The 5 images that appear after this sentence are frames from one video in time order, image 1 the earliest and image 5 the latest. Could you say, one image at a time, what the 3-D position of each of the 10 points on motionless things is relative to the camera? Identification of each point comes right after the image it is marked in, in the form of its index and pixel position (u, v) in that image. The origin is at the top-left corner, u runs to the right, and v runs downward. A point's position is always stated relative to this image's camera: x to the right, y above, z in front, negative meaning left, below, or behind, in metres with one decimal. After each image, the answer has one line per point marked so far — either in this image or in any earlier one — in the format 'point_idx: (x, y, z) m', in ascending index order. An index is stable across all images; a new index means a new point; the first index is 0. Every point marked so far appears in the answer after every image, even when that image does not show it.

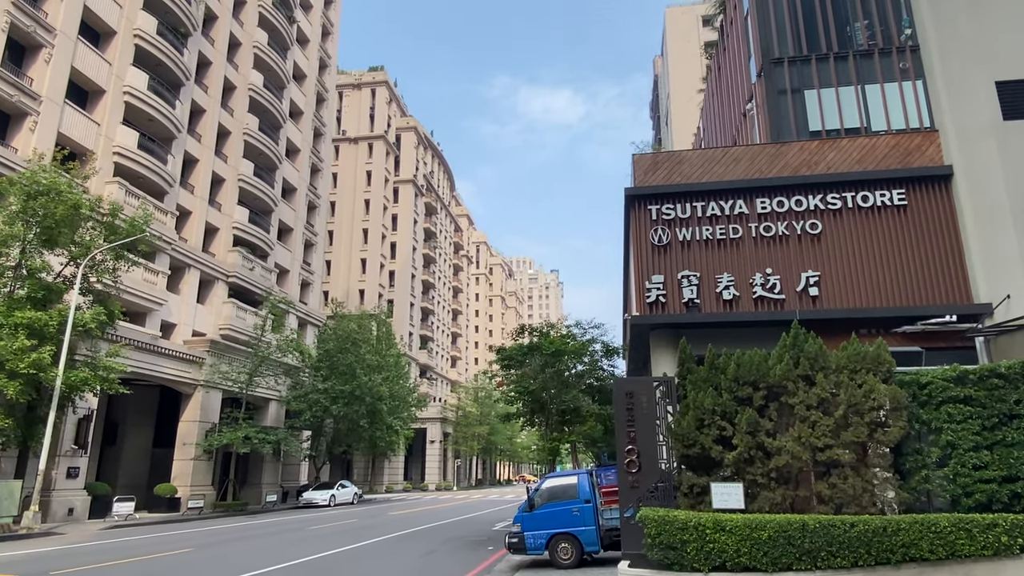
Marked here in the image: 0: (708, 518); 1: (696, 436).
0: (+3.2, -3.7, +10.1) m
1: (+3.4, -2.7, +11.3) m
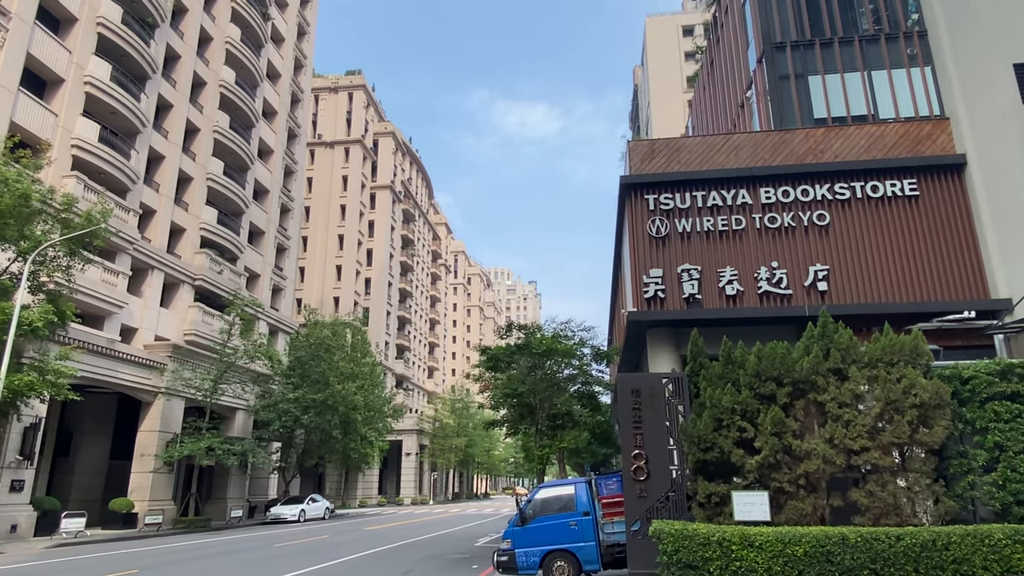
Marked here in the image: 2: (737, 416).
0: (+3.1, -3.4, +8.8) m
1: (+3.2, -2.4, +10.0) m
2: (+3.6, -2.1, +10.1) m
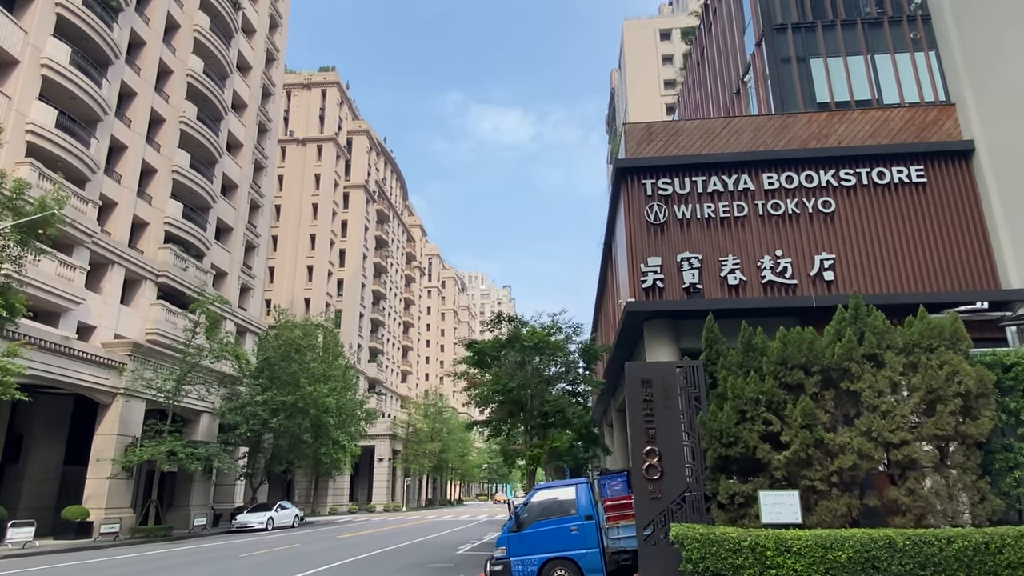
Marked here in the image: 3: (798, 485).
0: (+3.2, -3.1, +7.8) m
1: (+3.2, -2.0, +9.0) m
2: (+3.6, -1.7, +9.1) m
3: (+4.0, -2.8, +8.7) m
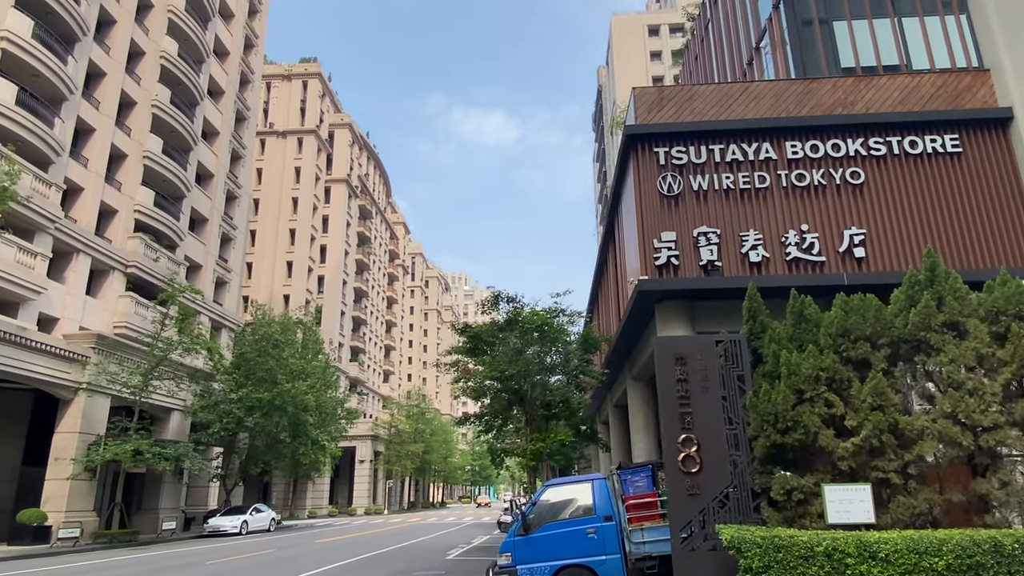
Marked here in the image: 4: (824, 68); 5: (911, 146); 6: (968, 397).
0: (+3.4, -2.5, +6.3) m
1: (+3.4, -1.5, +7.6) m
2: (+3.8, -1.2, +7.7) m
3: (+4.1, -2.2, +7.3) m
4: (+8.0, +5.6, +16.1) m
5: (+9.1, +3.2, +14.4) m
6: (+5.3, -1.3, +7.3) m
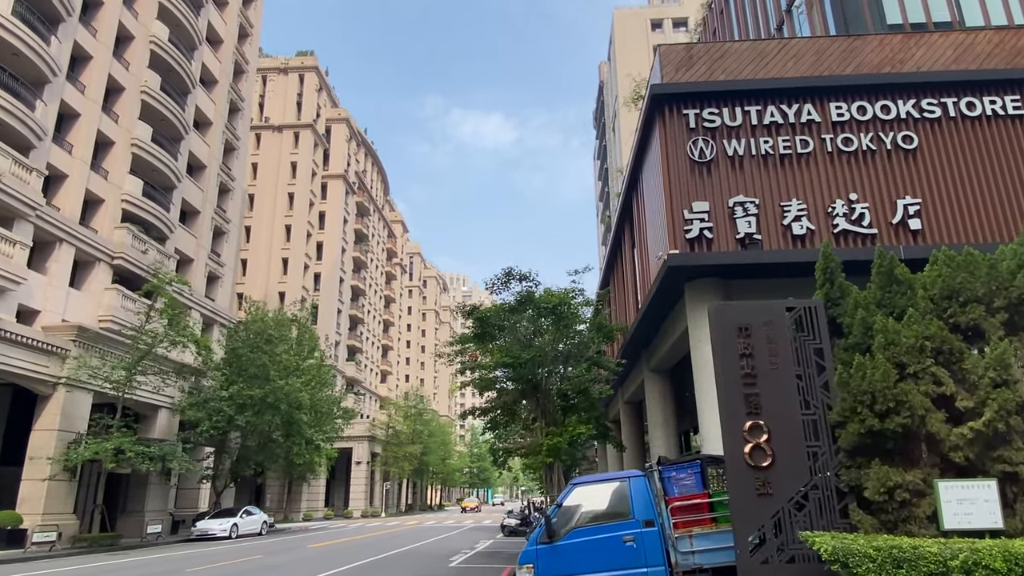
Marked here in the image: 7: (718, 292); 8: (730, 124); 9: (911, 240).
0: (+3.6, -2.0, +4.8) m
1: (+3.7, -1.0, +6.1) m
2: (+4.1, -0.7, +6.2) m
3: (+4.4, -1.7, +5.8) m
4: (+8.3, +6.1, +14.6) m
5: (+9.4, +3.7, +12.9) m
6: (+5.6, -0.8, +5.8) m
7: (+4.0, -0.1, +12.3) m
8: (+4.6, +3.4, +13.2) m
9: (+7.8, +0.9, +12.2) m
